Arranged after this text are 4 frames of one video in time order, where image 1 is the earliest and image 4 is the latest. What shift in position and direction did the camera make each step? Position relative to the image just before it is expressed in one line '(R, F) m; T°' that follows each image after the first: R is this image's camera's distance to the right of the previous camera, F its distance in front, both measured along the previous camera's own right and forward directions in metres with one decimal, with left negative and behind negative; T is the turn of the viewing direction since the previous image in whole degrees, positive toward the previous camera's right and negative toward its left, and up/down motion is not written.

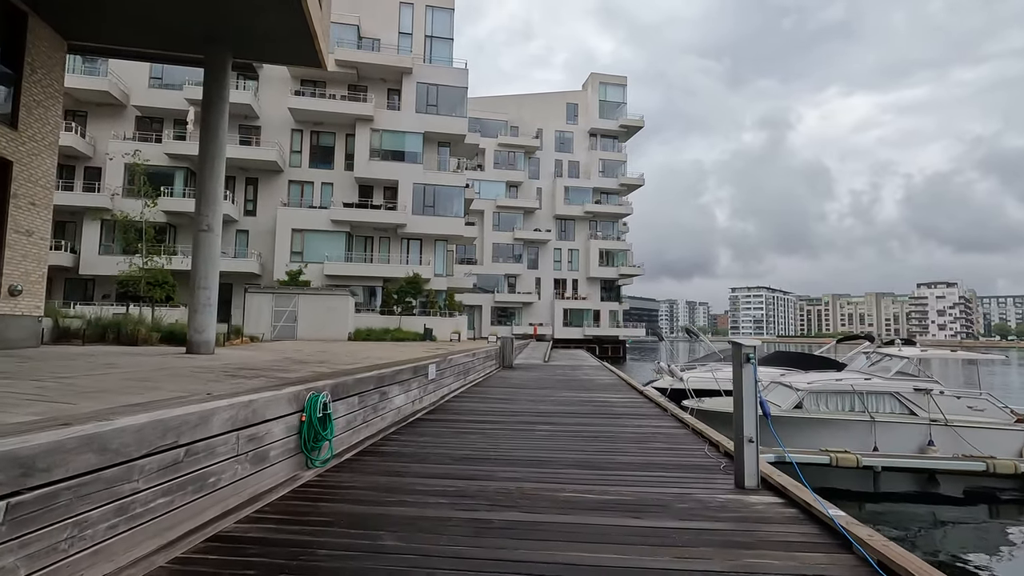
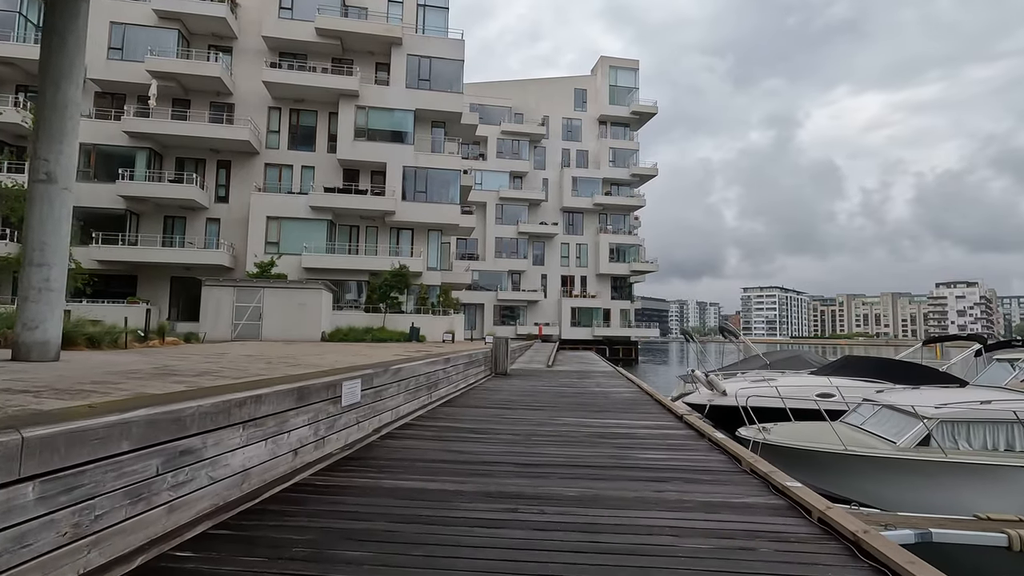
(+0.3, +2.8) m; -1°
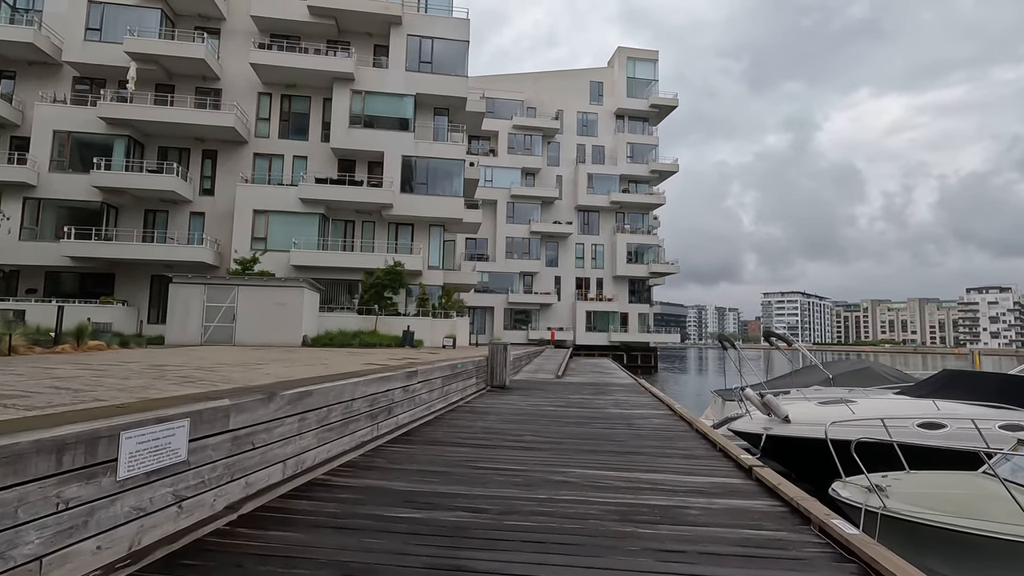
(+0.3, +2.1) m; -2°
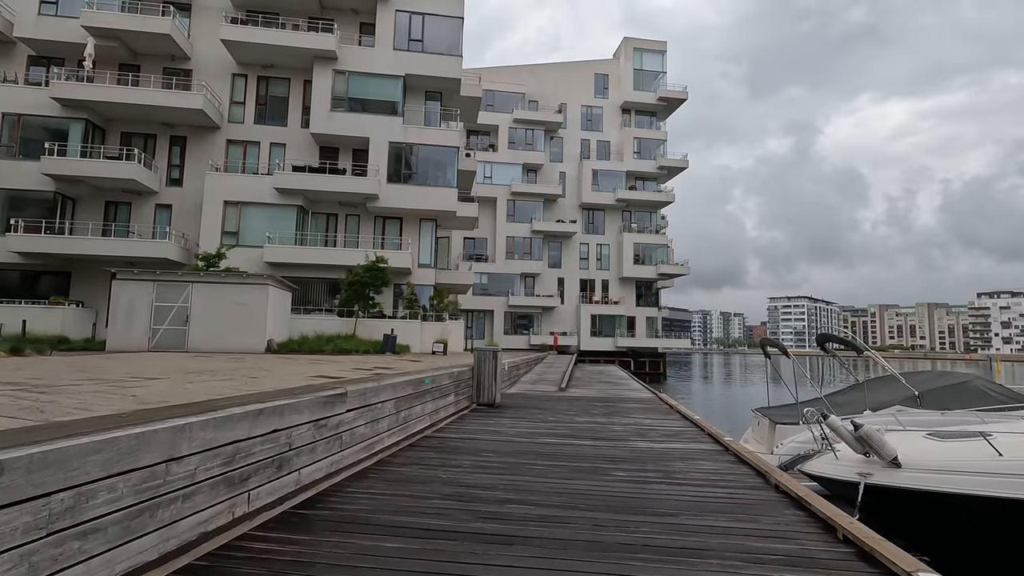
(+0.2, +2.1) m; 0°
